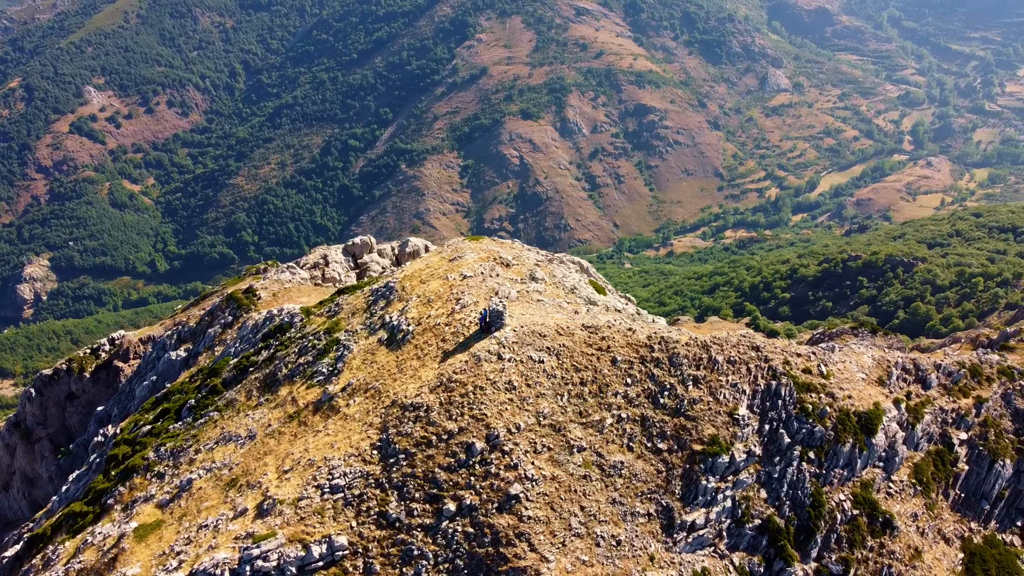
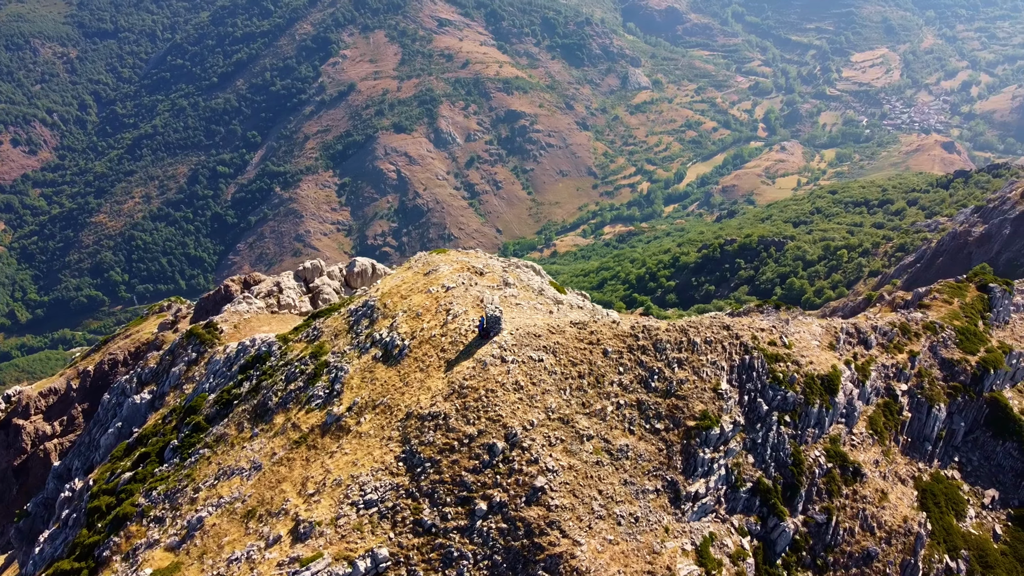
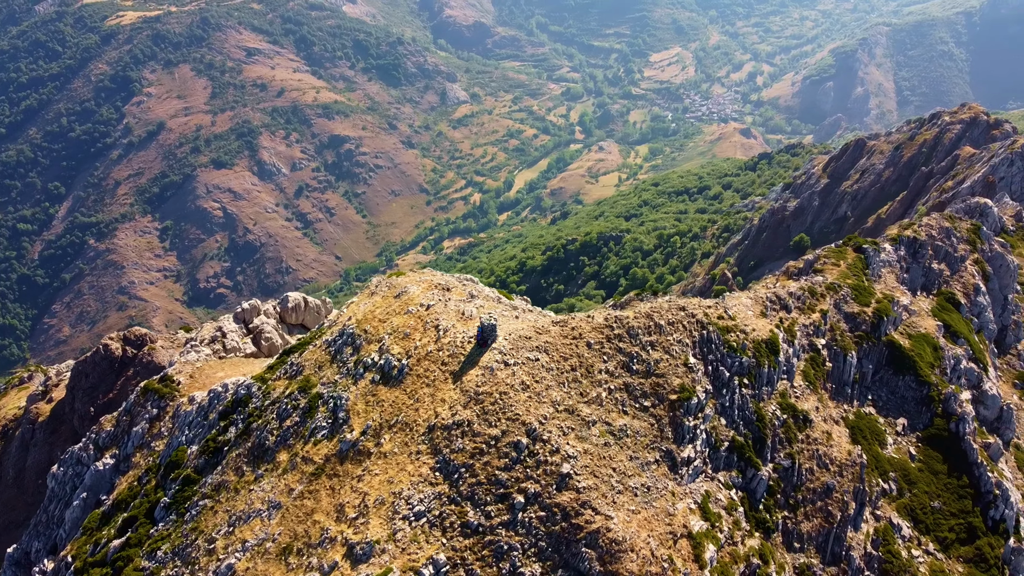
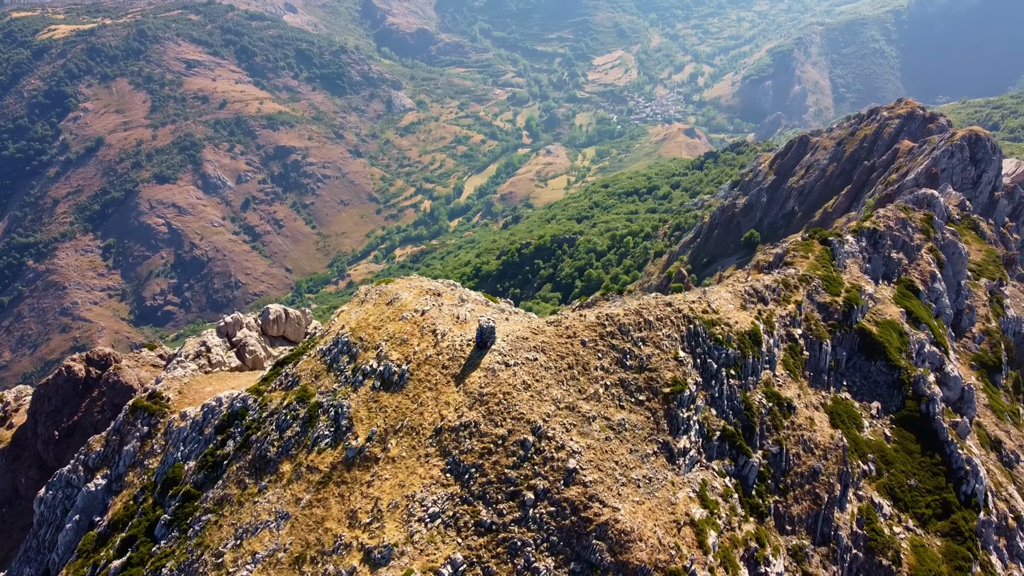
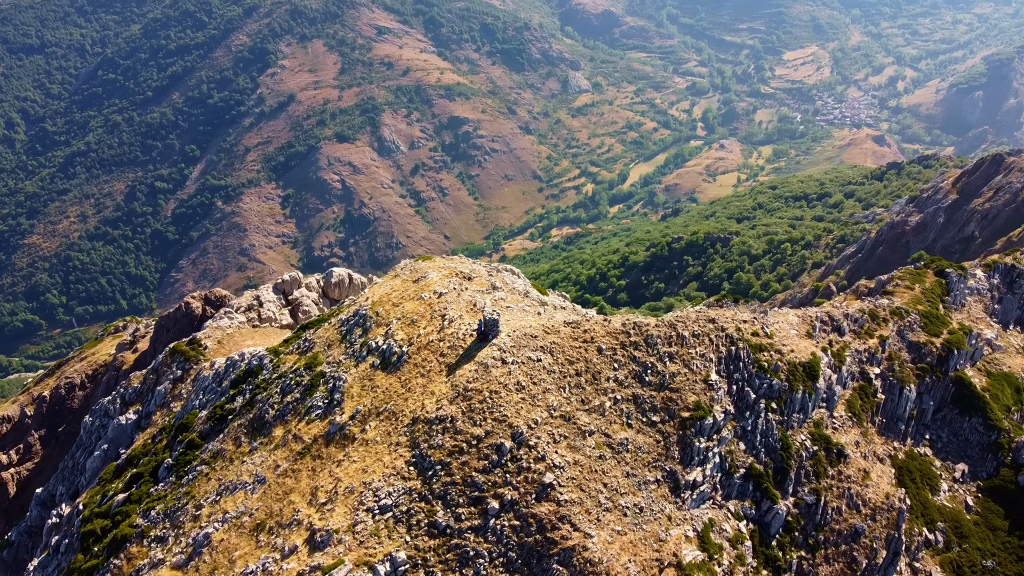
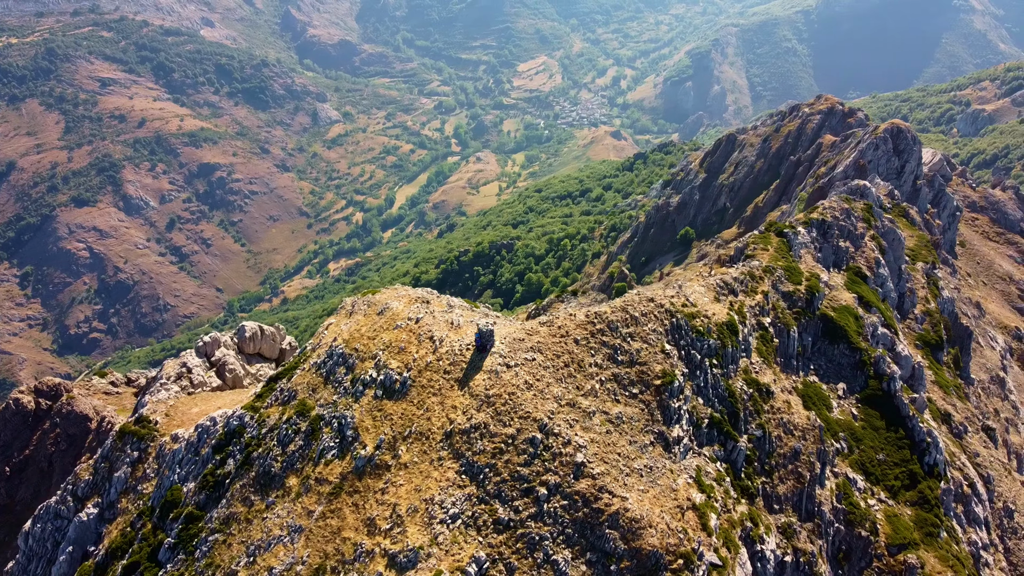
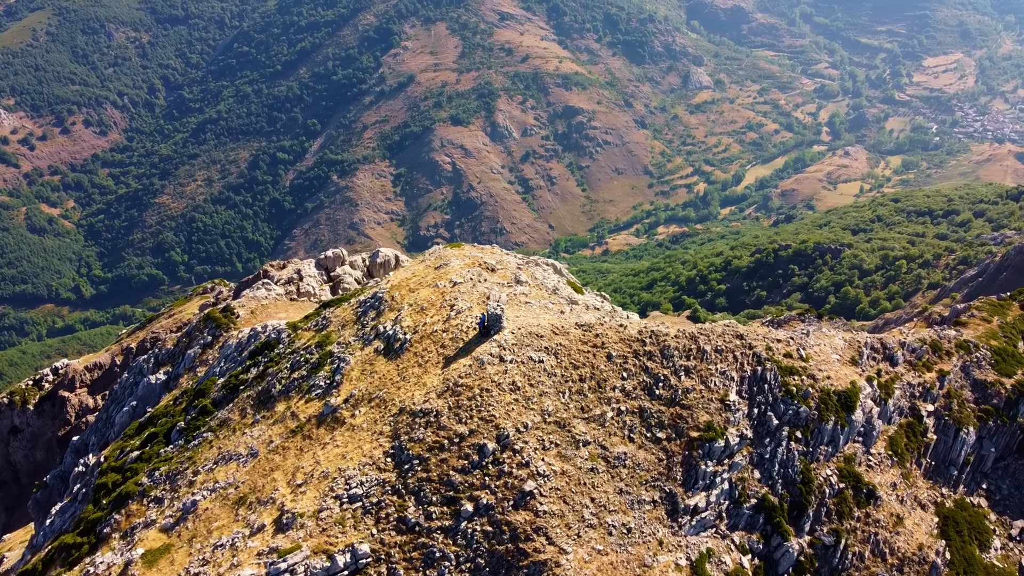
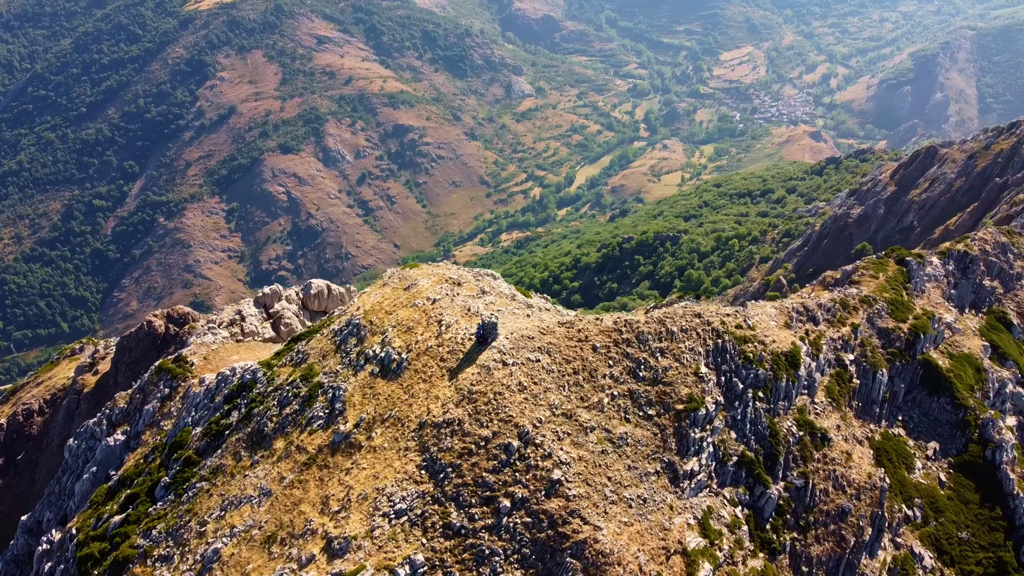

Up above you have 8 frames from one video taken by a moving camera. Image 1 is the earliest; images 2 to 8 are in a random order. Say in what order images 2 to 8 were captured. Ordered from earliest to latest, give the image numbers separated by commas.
7, 2, 5, 8, 3, 4, 6
